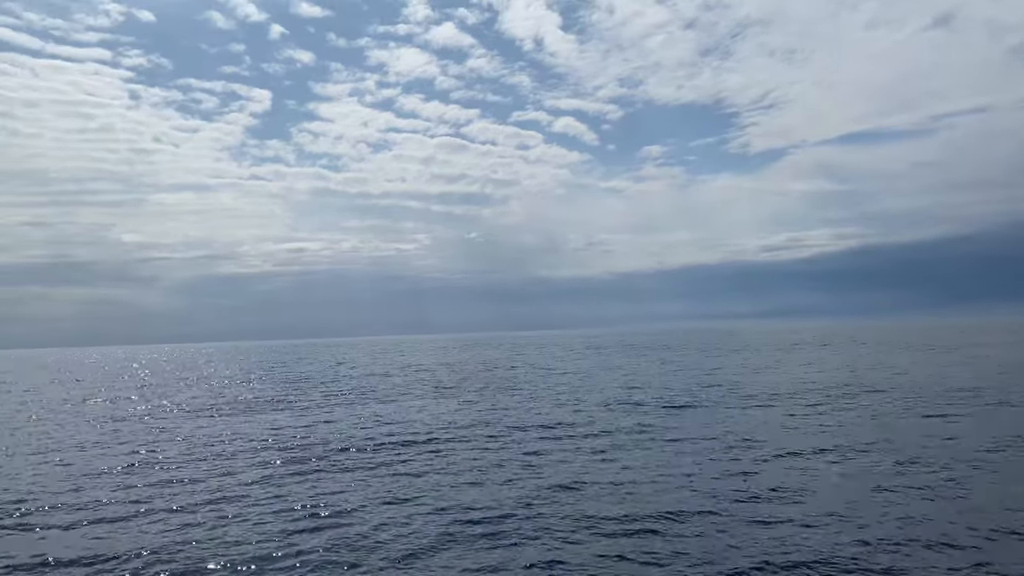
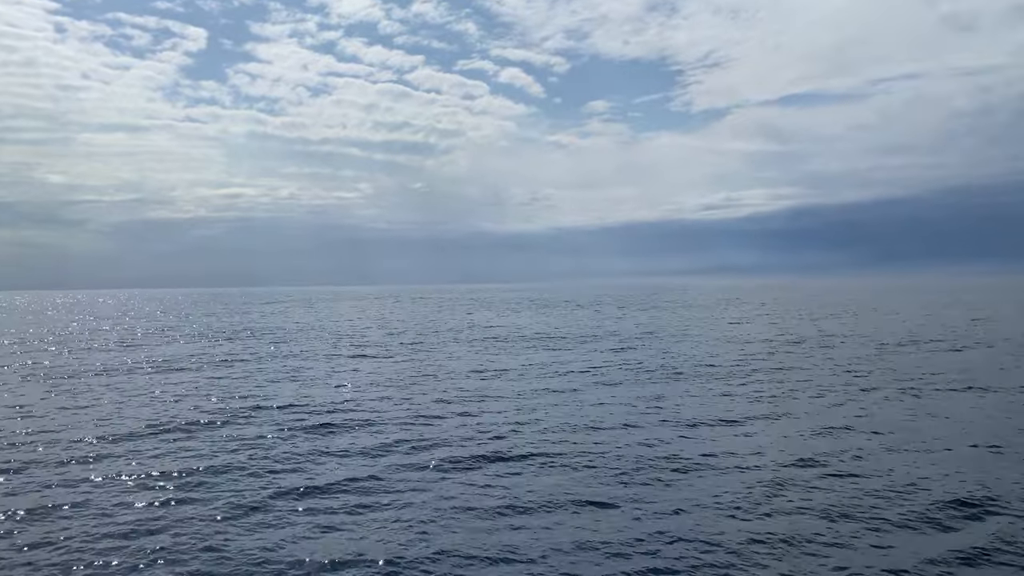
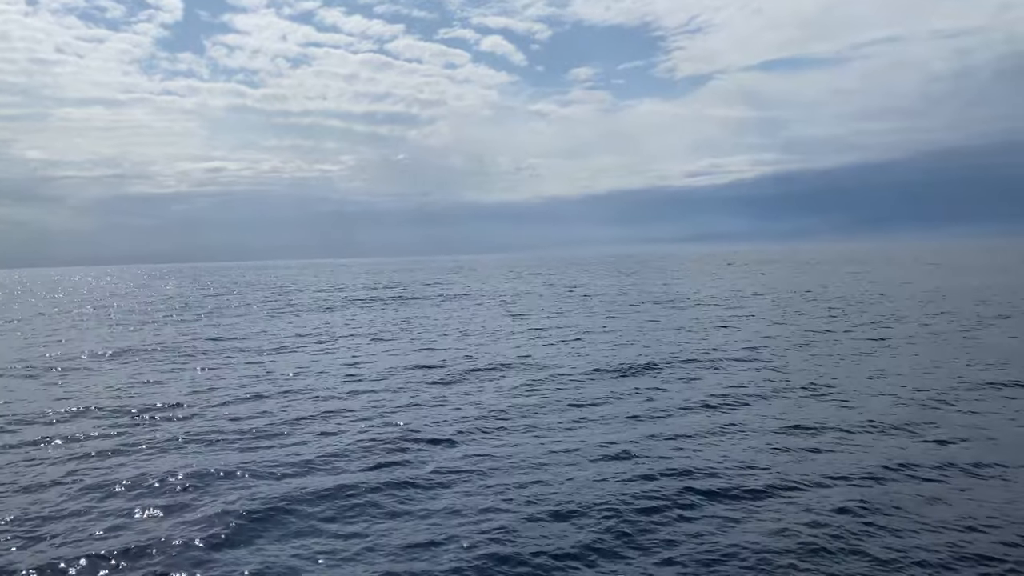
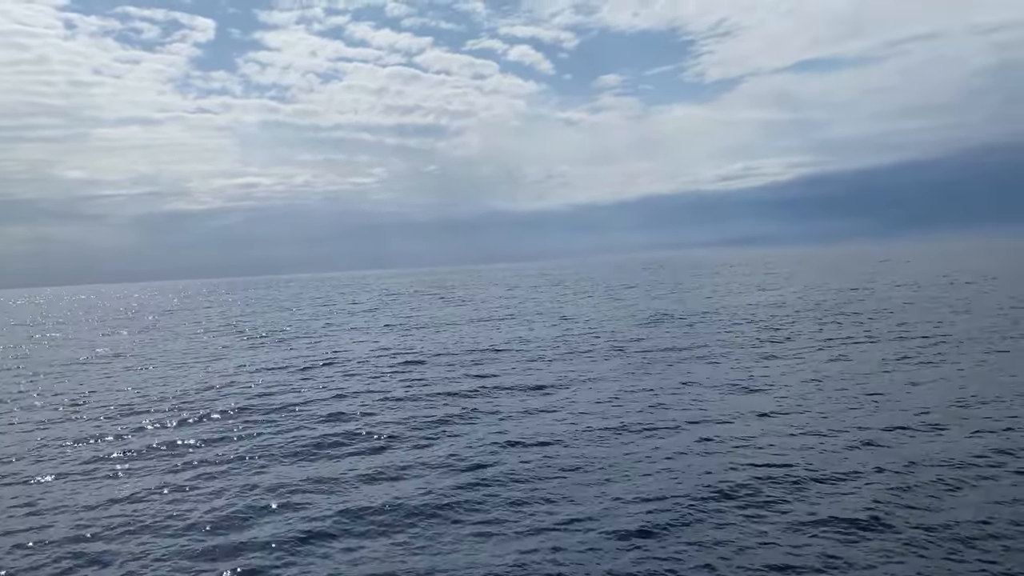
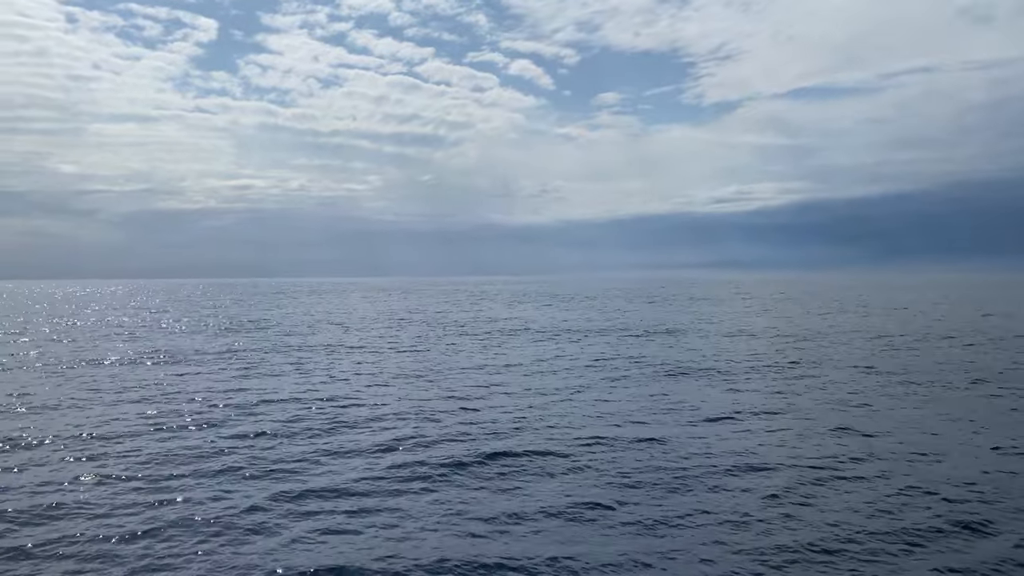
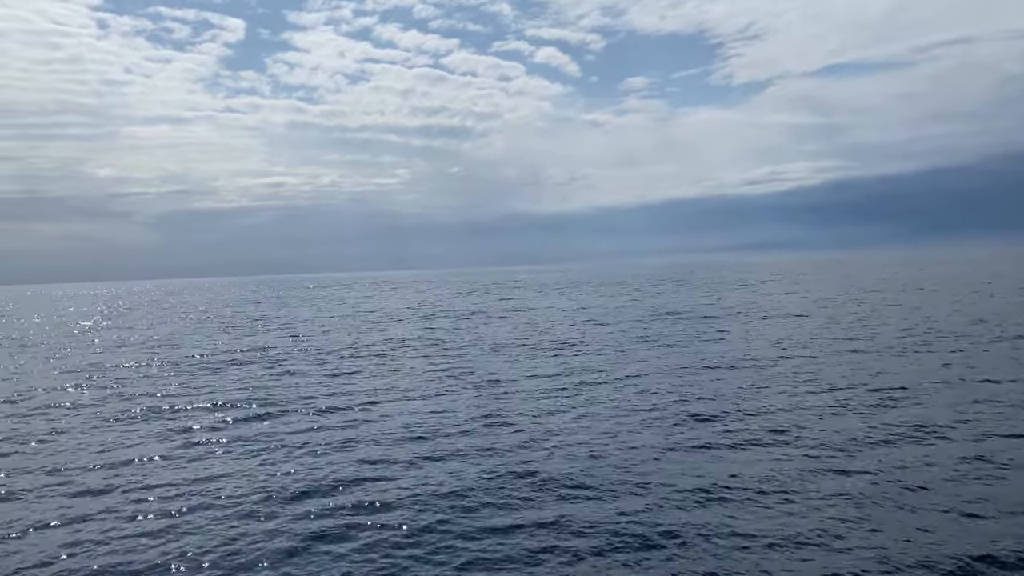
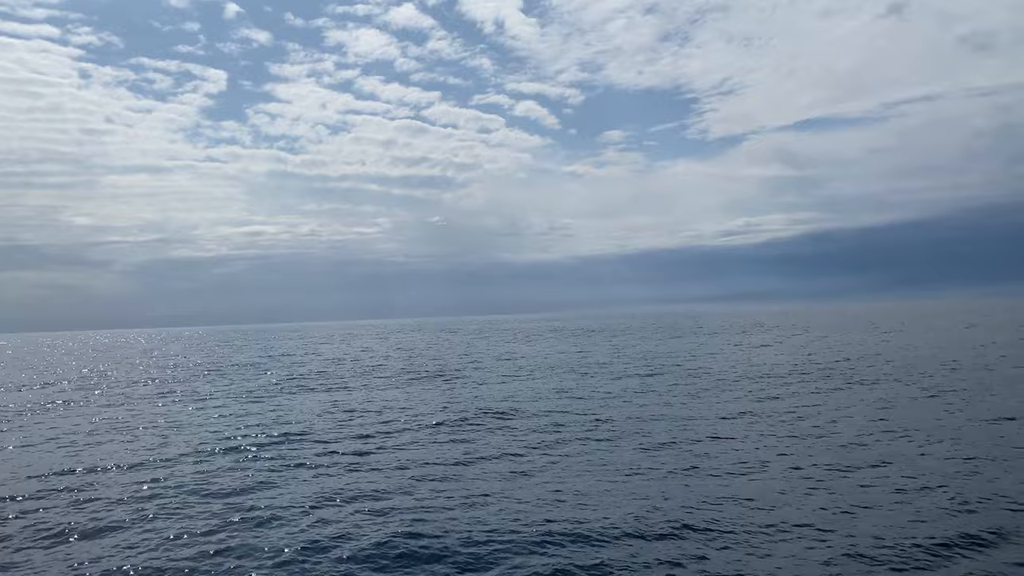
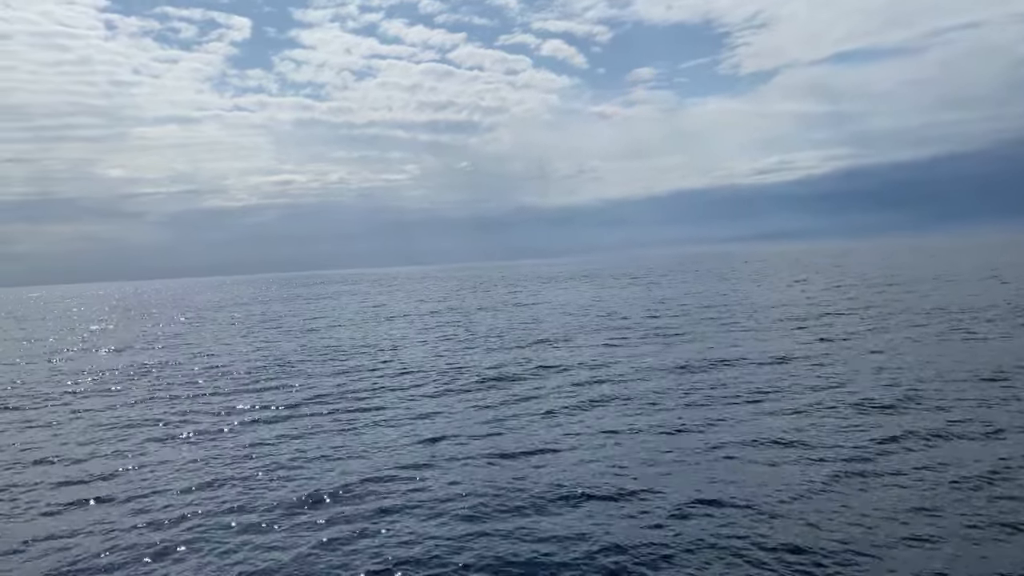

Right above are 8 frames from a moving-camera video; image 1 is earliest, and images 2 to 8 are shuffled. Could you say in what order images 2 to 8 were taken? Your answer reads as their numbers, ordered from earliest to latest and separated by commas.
7, 2, 5, 6, 8, 4, 3
